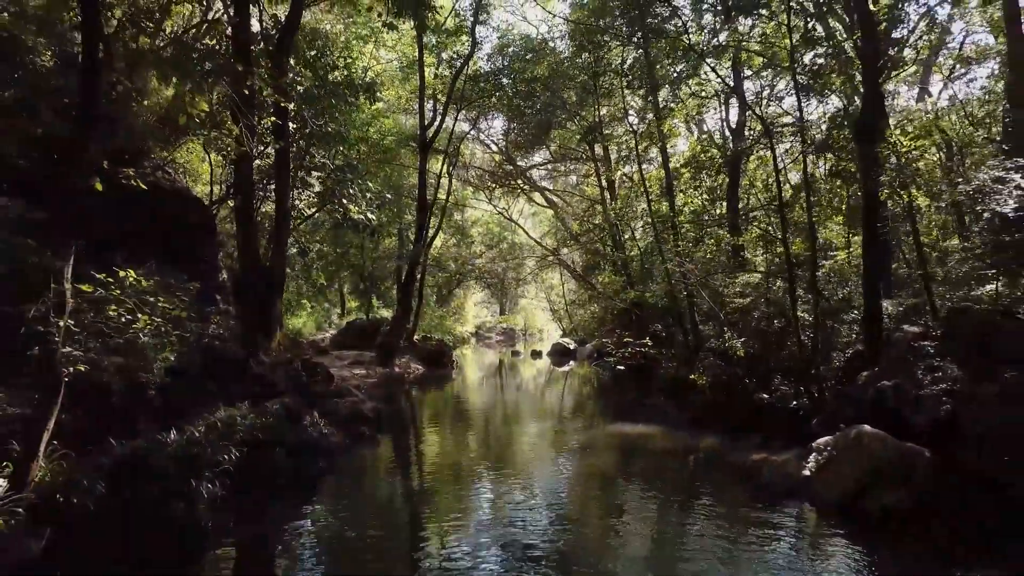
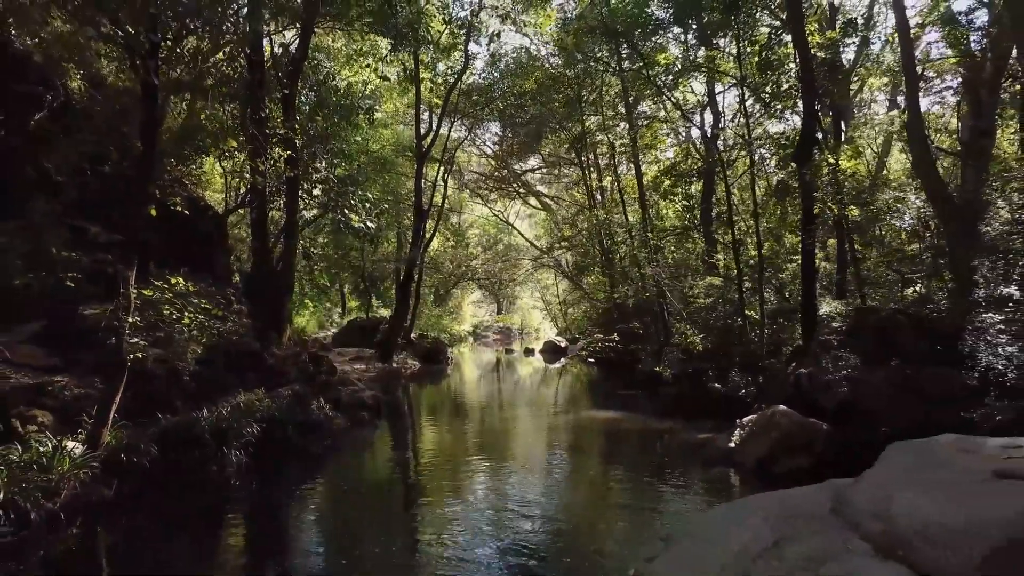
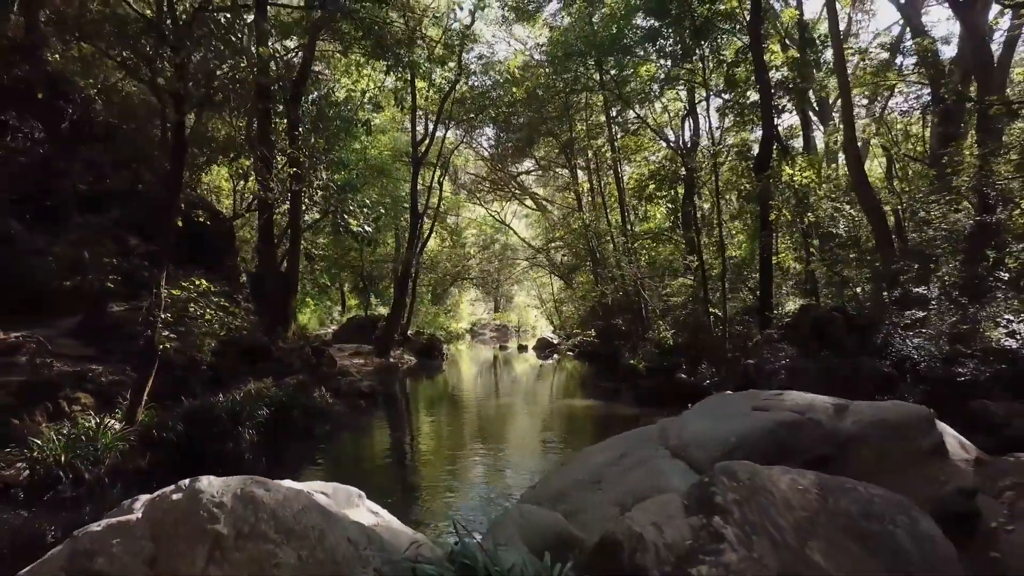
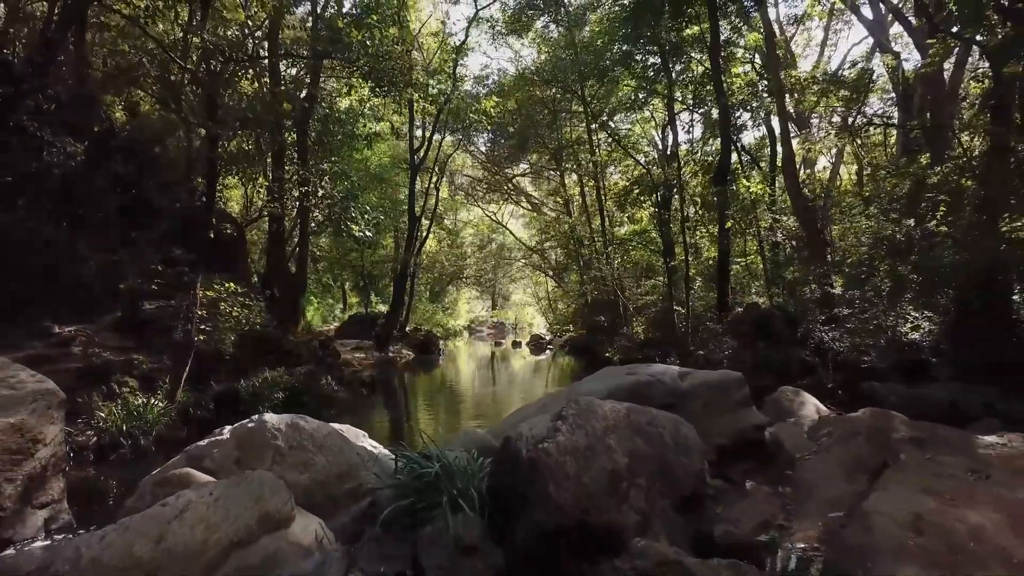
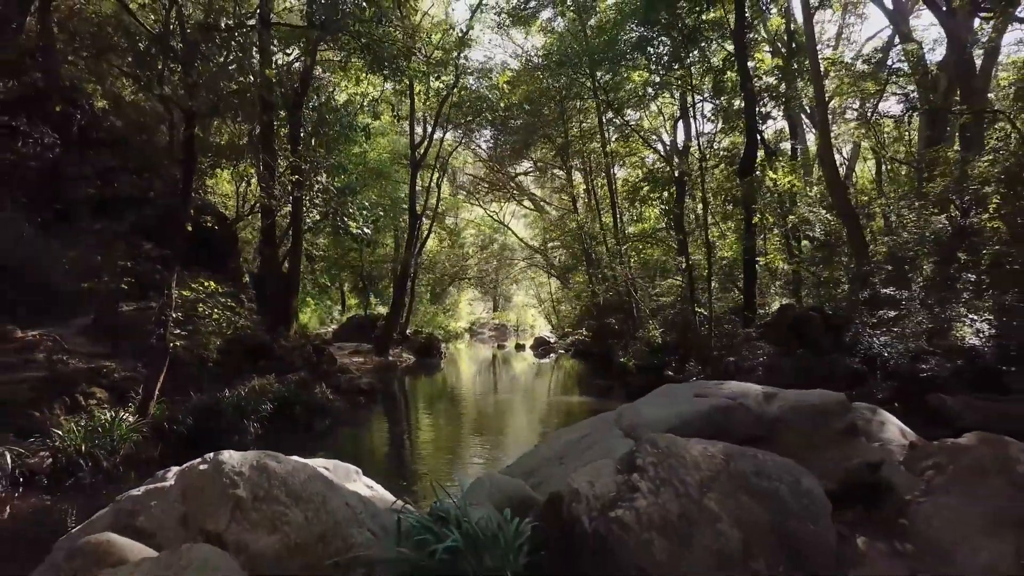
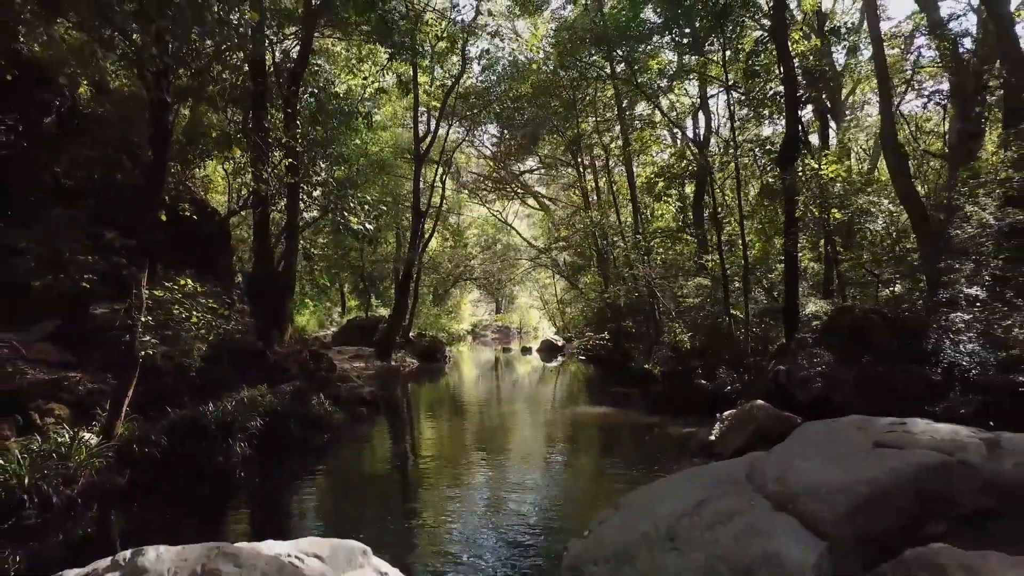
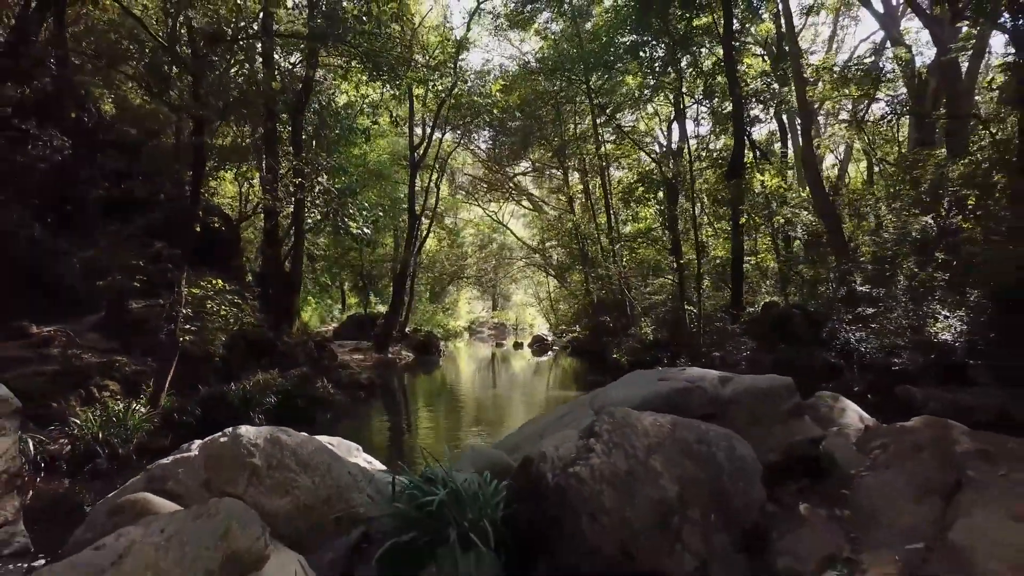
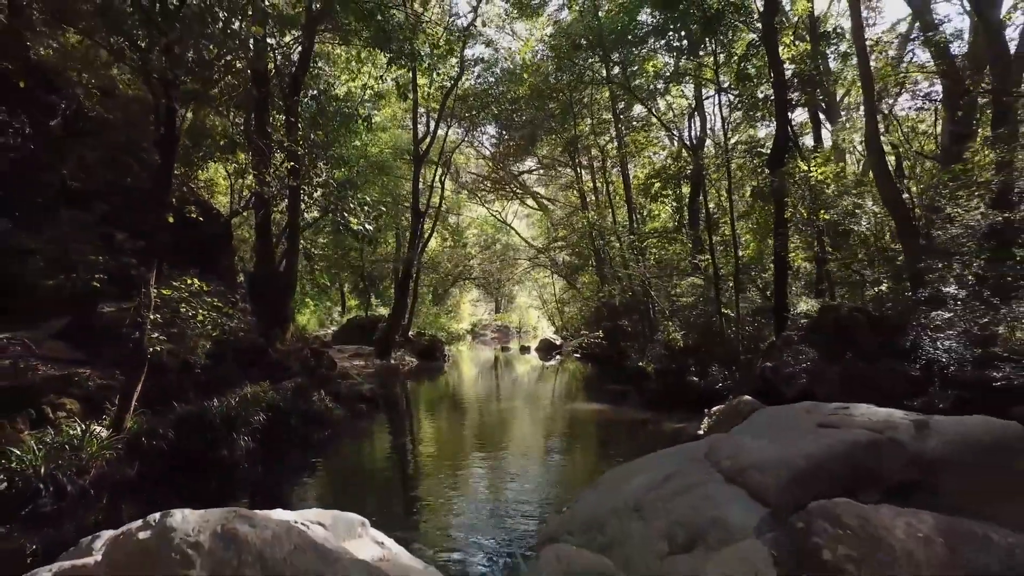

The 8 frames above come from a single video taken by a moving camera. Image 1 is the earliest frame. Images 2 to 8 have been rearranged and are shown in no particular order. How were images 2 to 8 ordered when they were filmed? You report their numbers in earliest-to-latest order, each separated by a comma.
2, 6, 8, 3, 5, 7, 4
